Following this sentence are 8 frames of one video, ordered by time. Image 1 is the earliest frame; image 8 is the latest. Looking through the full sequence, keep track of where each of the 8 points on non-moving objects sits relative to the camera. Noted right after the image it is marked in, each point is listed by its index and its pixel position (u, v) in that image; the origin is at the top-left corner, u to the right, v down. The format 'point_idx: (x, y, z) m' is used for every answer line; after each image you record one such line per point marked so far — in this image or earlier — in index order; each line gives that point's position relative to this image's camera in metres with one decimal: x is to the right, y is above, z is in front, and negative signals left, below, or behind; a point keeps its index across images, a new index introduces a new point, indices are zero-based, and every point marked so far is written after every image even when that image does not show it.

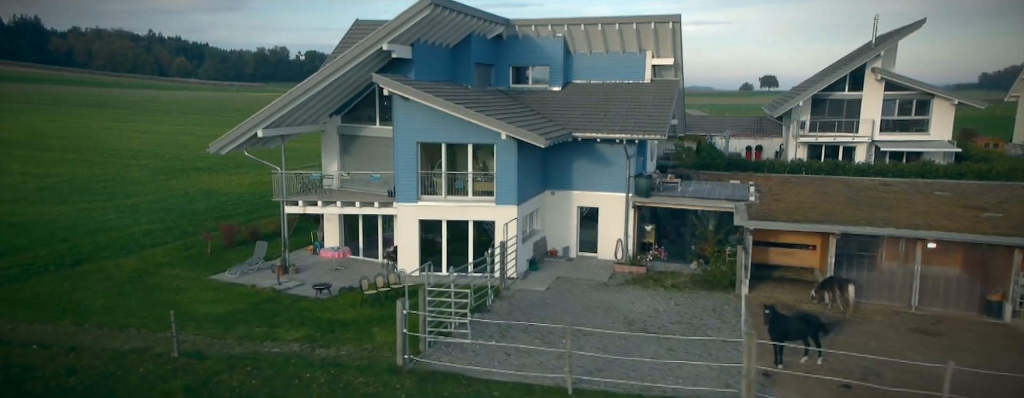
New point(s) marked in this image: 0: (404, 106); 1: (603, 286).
0: (-2.6, +2.3, +16.7) m
1: (+2.3, -2.2, +16.7) m
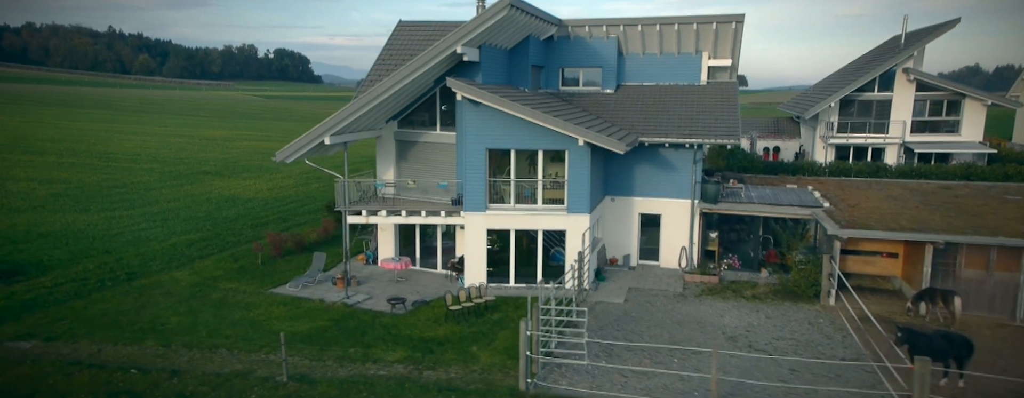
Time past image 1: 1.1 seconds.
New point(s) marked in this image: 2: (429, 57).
0: (-0.9, +2.1, +16.0) m
1: (+4.1, -2.3, +16.1) m
2: (-1.7, +3.2, +15.0) m
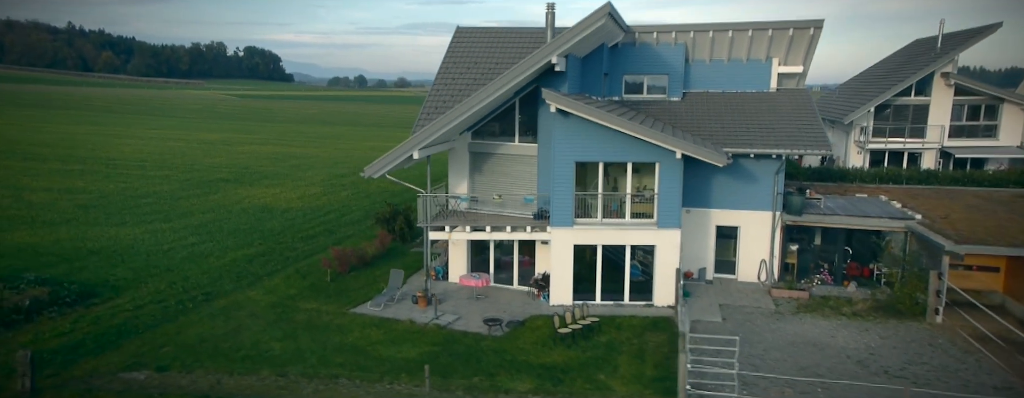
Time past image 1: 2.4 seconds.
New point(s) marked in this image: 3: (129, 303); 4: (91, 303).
0: (+1.2, +1.7, +15.4) m
1: (+6.1, -2.7, +15.5) m
2: (+0.3, +2.8, +14.4) m
3: (-8.1, -2.2, +14.3) m
4: (-8.7, -2.2, +14.0) m
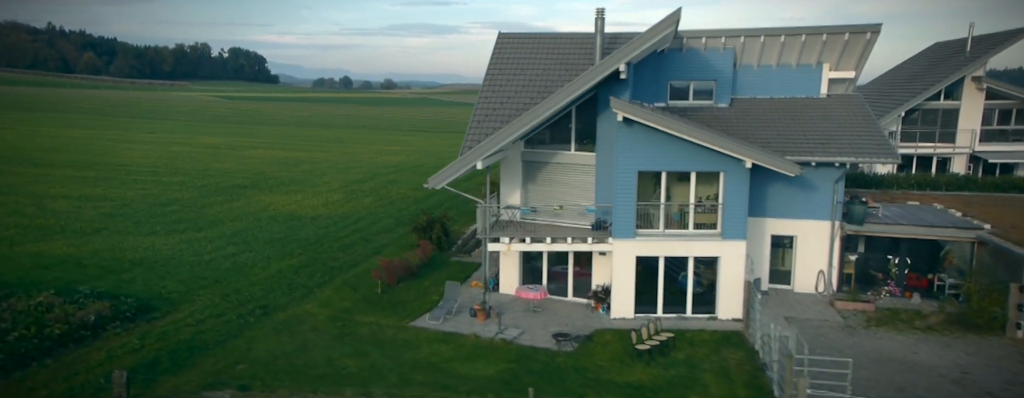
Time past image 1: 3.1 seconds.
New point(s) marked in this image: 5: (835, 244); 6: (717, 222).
0: (+2.6, +1.5, +15.1) m
1: (+7.6, -2.9, +15.1) m
2: (+1.7, +2.6, +14.1) m
3: (-6.7, -2.4, +14.0) m
4: (-7.3, -2.4, +13.7) m
5: (+8.7, -1.2, +18.2) m
6: (+4.8, -0.6, +15.7) m
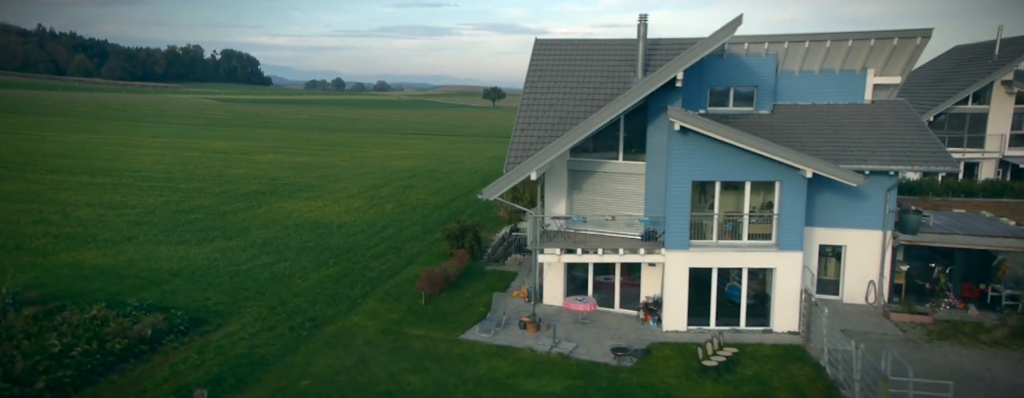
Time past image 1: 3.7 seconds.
0: (+3.8, +1.3, +14.8) m
1: (+8.7, -3.1, +14.7) m
2: (+2.9, +2.4, +13.8) m
3: (-5.5, -2.7, +13.8) m
4: (-6.2, -2.7, +13.5) m
5: (+9.9, -1.4, +17.9) m
6: (+5.9, -0.8, +15.4) m
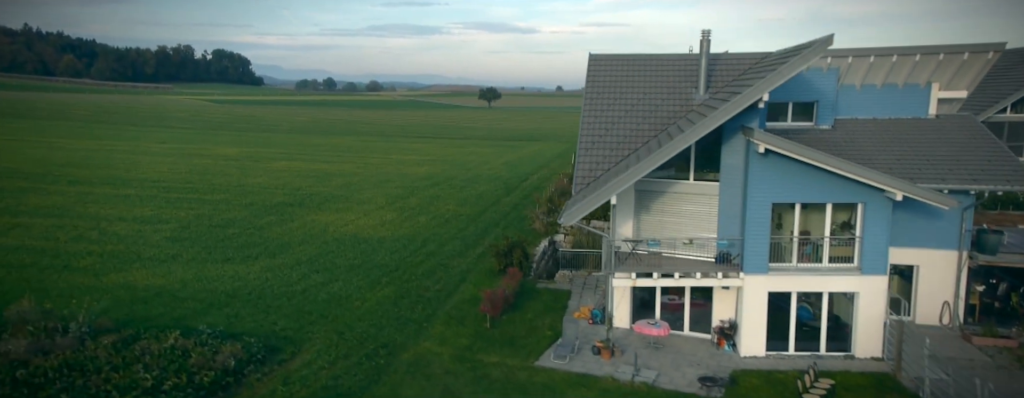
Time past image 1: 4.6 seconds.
0: (+5.4, +0.8, +14.5) m
1: (+10.4, -3.6, +14.3) m
2: (+4.5, +1.9, +13.5) m
3: (-3.9, -3.2, +13.6) m
4: (-4.6, -3.2, +13.3) m
5: (+11.6, -1.9, +17.4) m
6: (+7.6, -1.3, +15.0) m
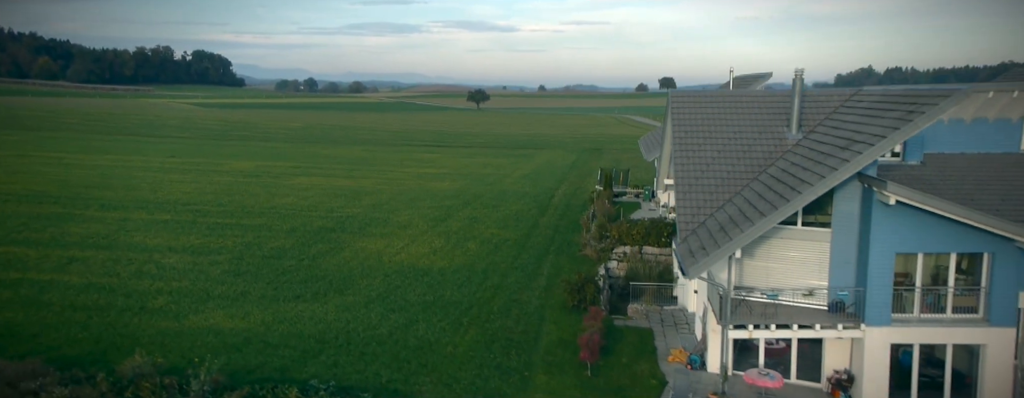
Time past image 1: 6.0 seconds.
0: (+7.9, -0.3, +14.2) m
1: (+12.9, -4.6, +13.8) m
2: (+6.9, +0.8, +13.3) m
3: (-1.4, -4.4, +13.4) m
4: (-2.1, -4.4, +13.2) m
5: (+14.1, -3.0, +16.9) m
6: (+10.1, -2.3, +14.6) m
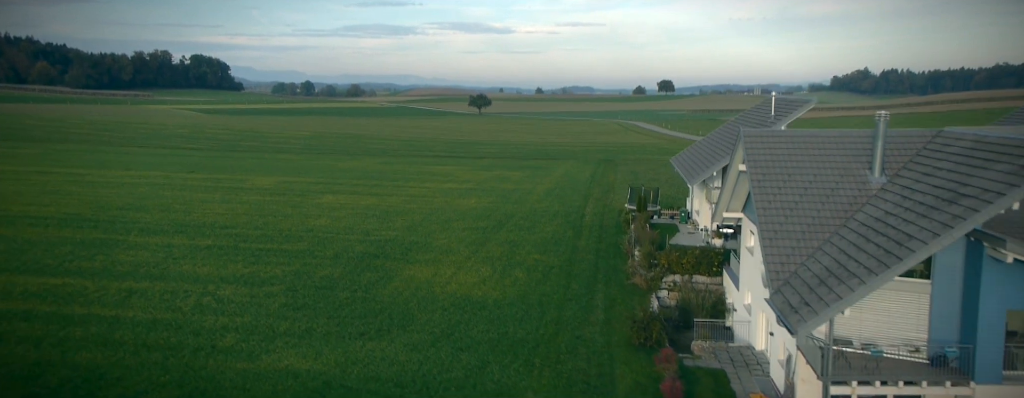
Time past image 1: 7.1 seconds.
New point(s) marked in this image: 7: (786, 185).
0: (+10.0, -1.4, +13.9) m
1: (+15.0, -5.7, +13.3) m
2: (+9.0, -0.3, +13.1) m
3: (+0.7, -5.5, +13.3) m
4: (0.0, -5.5, +13.1) m
5: (+16.3, -4.1, +16.4) m
6: (+12.2, -3.4, +14.2) m
7: (+7.9, +0.4, +19.2) m
